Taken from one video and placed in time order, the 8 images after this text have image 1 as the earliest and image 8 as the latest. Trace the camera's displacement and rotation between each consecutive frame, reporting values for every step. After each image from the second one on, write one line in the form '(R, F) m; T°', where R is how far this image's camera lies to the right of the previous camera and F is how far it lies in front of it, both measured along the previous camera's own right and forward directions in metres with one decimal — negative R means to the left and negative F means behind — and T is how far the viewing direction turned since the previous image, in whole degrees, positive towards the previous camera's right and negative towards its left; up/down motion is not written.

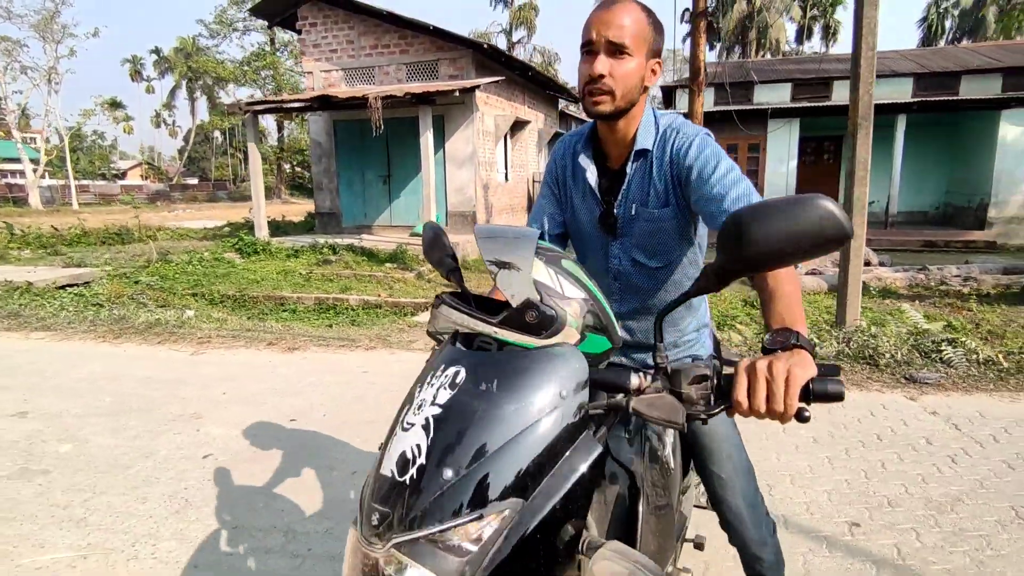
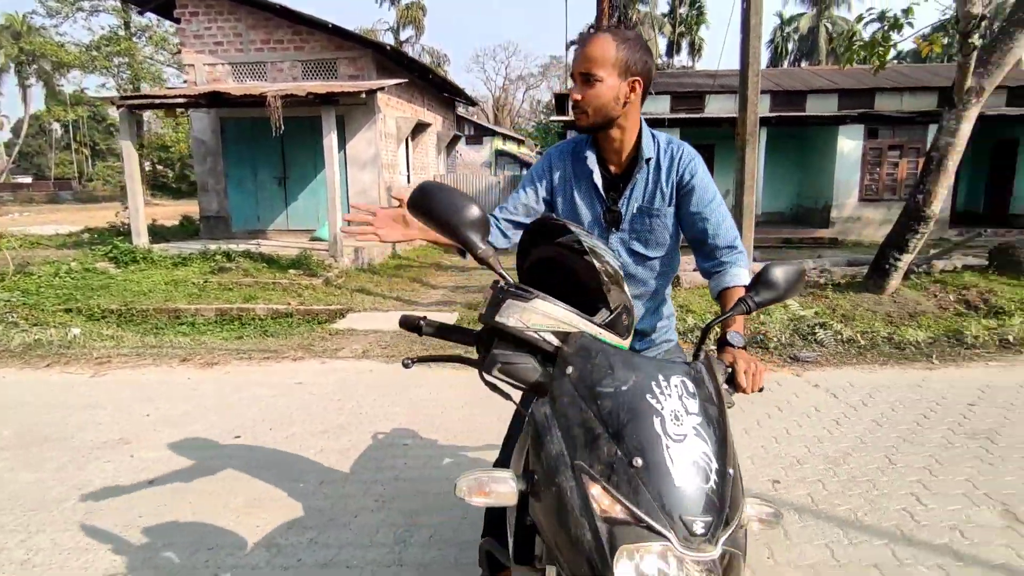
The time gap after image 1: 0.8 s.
(-0.4, -0.1) m; +11°
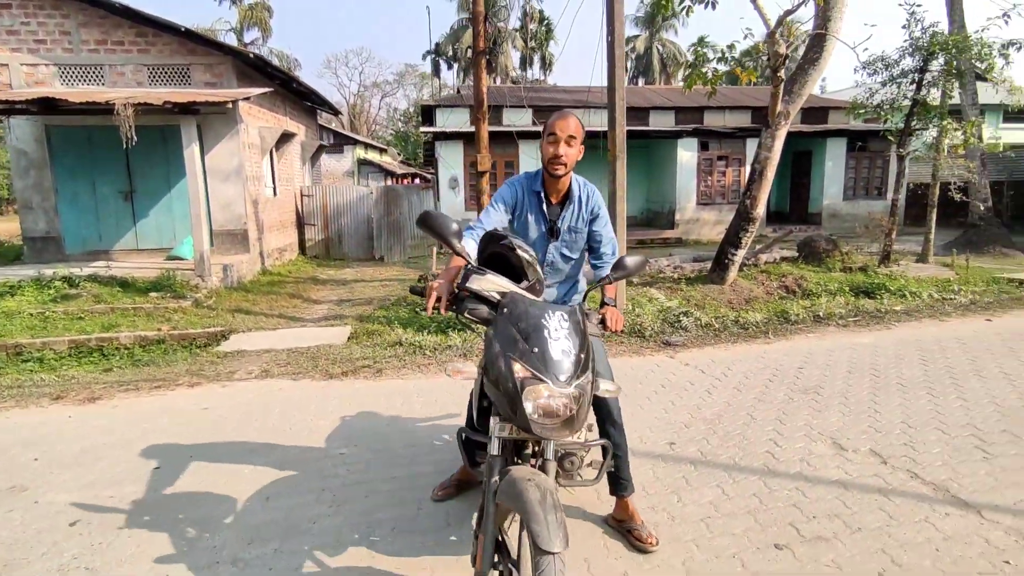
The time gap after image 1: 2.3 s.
(-0.4, -0.3) m; +14°
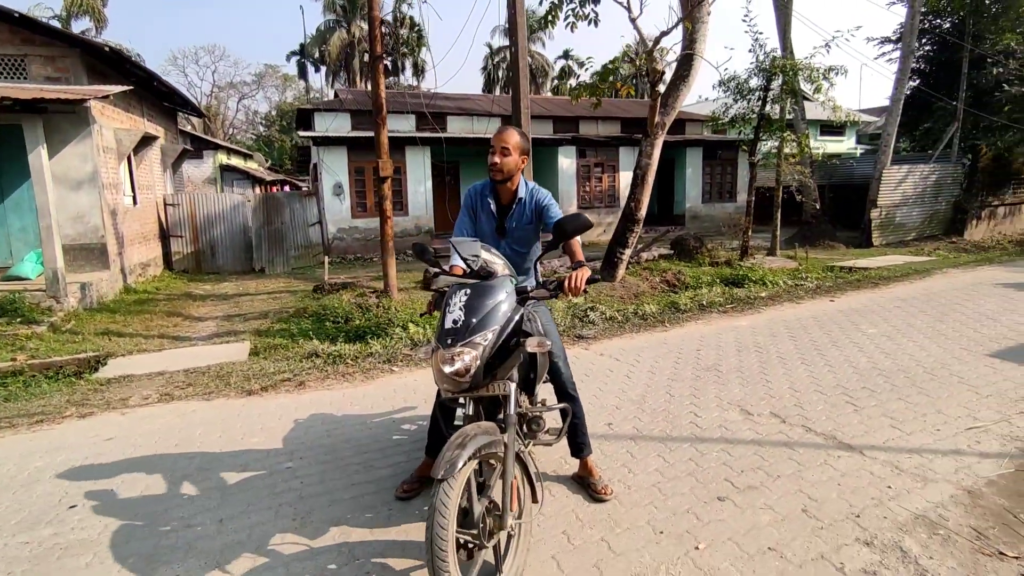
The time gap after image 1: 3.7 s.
(-0.4, -0.1) m; +12°
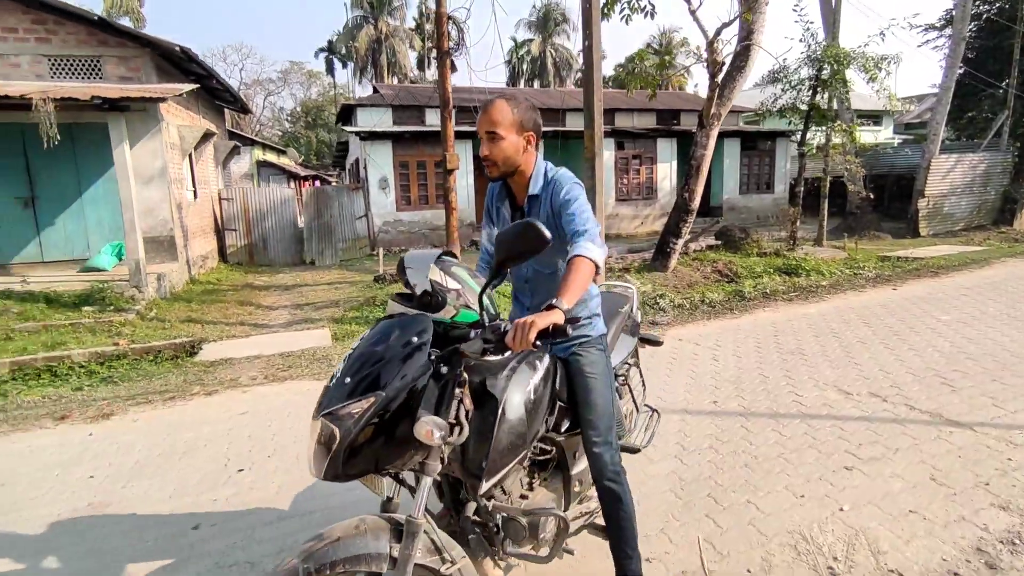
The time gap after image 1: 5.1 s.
(-0.7, -0.2) m; -2°
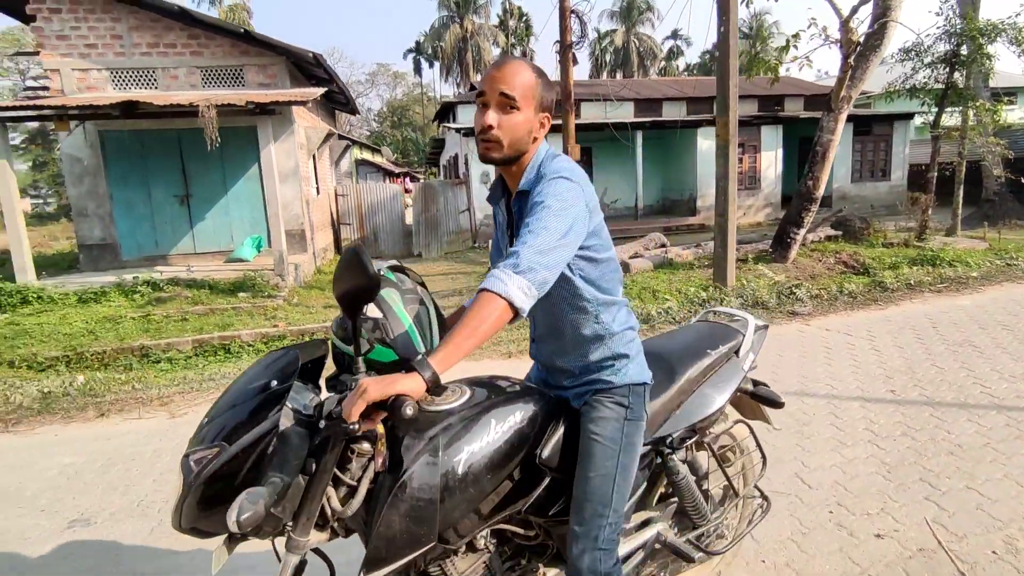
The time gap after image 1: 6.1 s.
(-0.7, -0.2) m; -8°
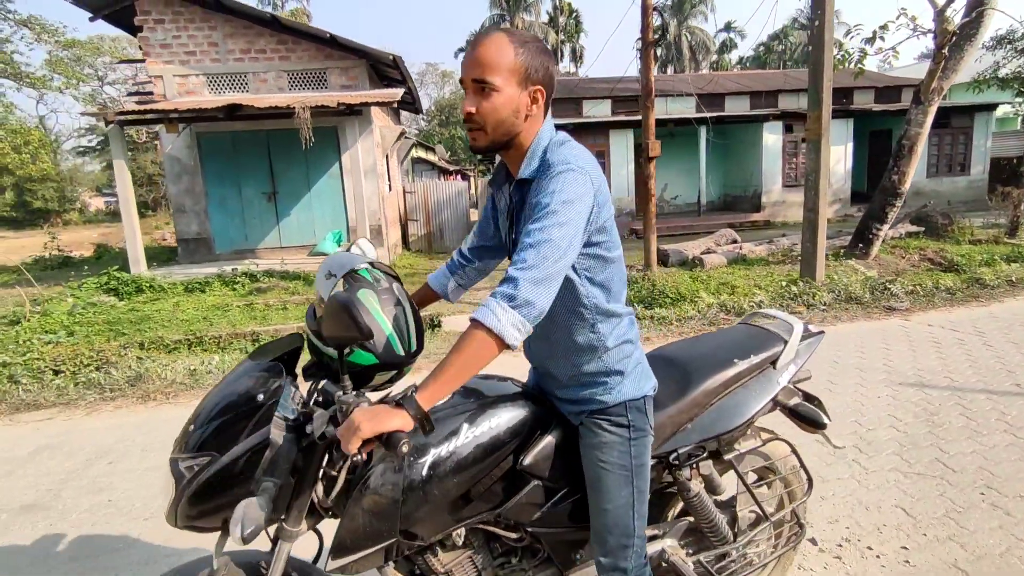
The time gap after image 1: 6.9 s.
(-0.6, -0.2) m; -4°
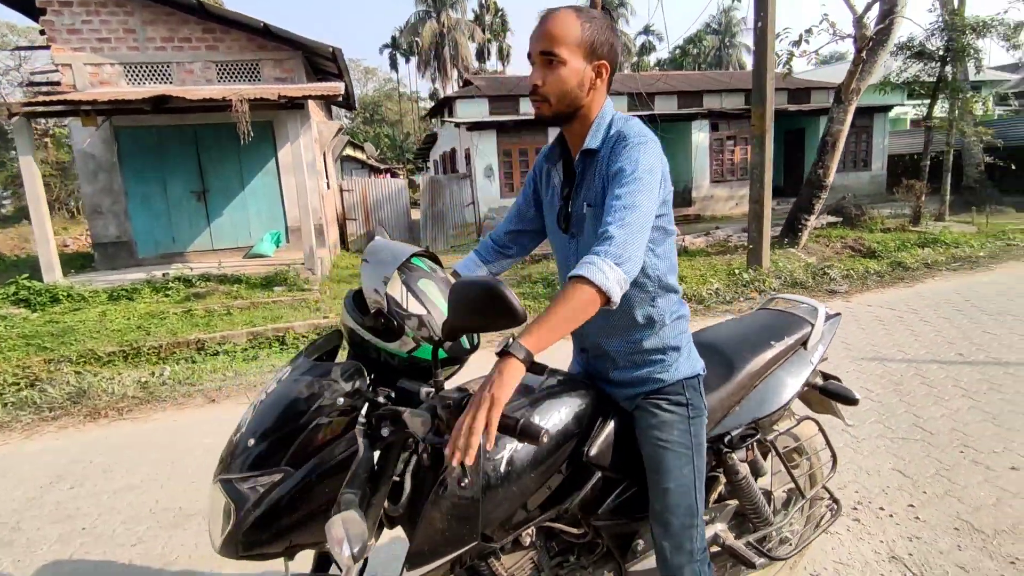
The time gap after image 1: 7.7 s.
(-0.4, +0.1) m; +7°
